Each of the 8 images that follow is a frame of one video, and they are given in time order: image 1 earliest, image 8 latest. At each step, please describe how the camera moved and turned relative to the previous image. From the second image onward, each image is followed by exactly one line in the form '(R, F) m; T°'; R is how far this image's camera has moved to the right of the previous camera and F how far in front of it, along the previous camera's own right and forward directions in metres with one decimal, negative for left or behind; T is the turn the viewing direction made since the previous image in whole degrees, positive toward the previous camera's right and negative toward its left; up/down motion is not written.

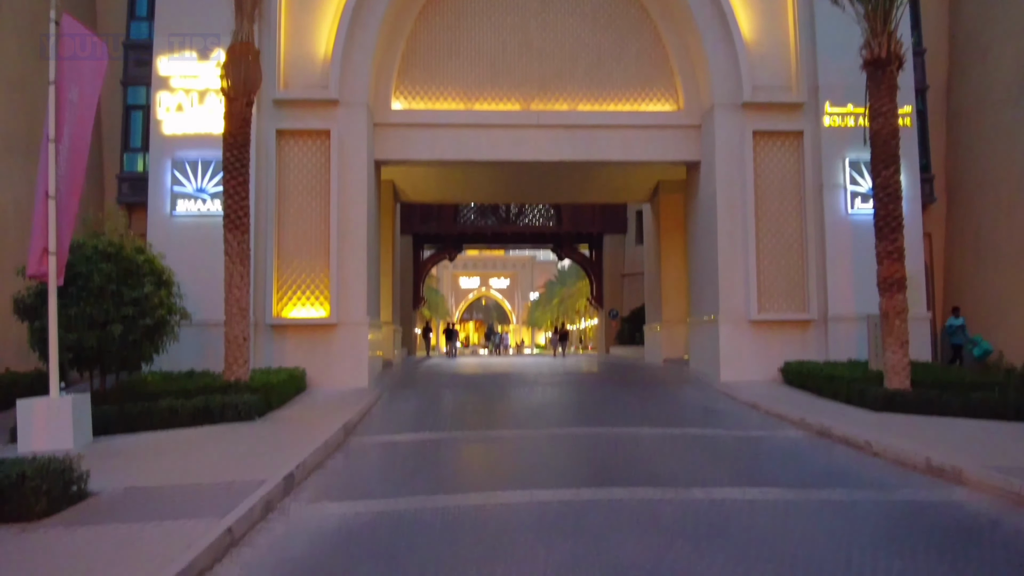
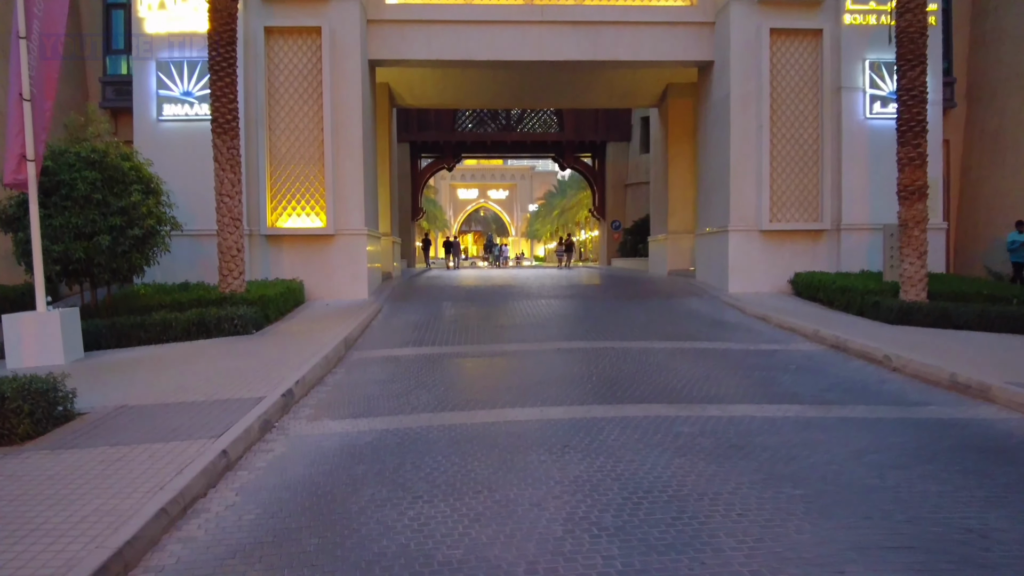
(-0.1, +0.5) m; 0°
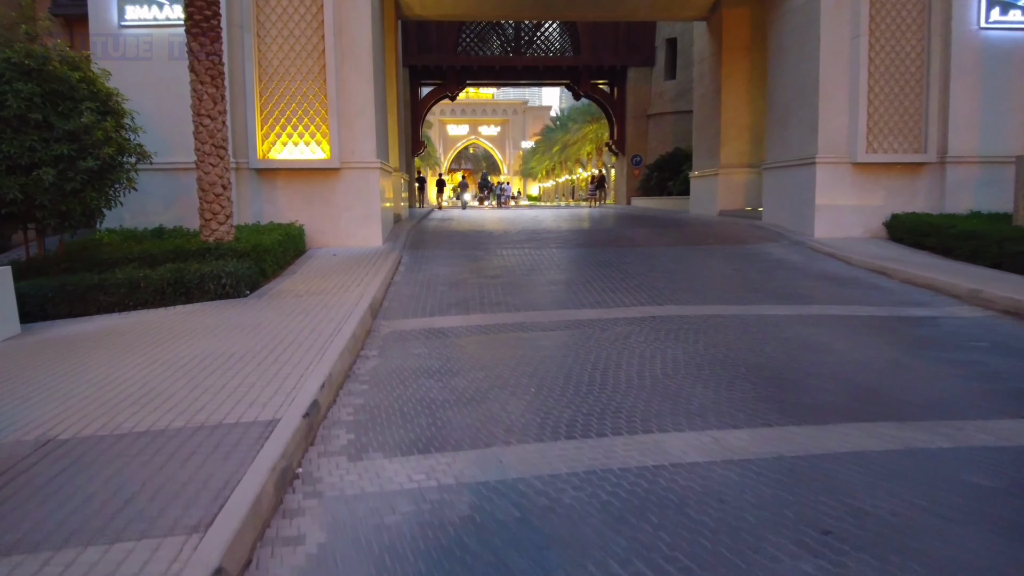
(-0.9, +2.5) m; +1°
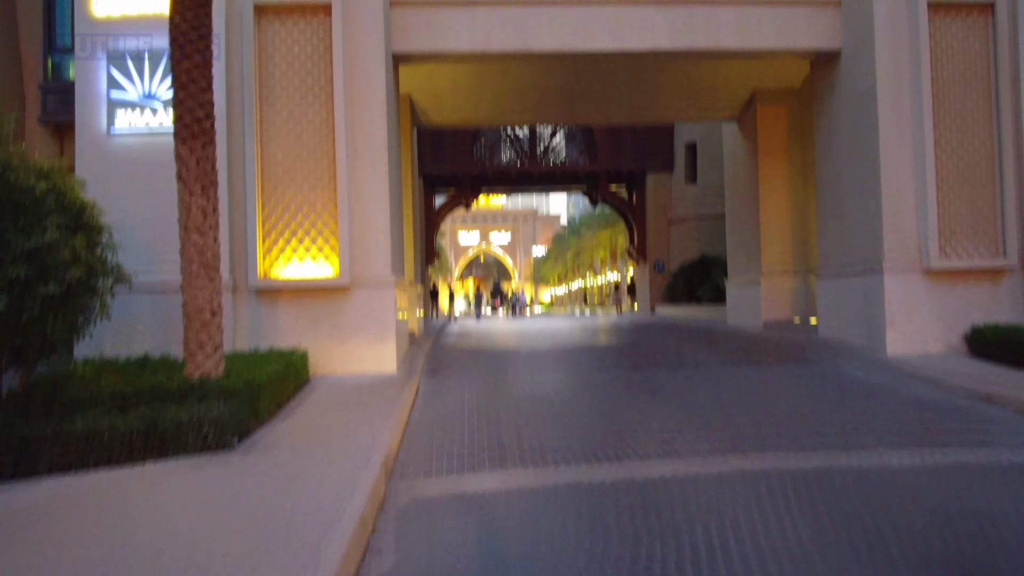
(-0.3, +1.4) m; -1°
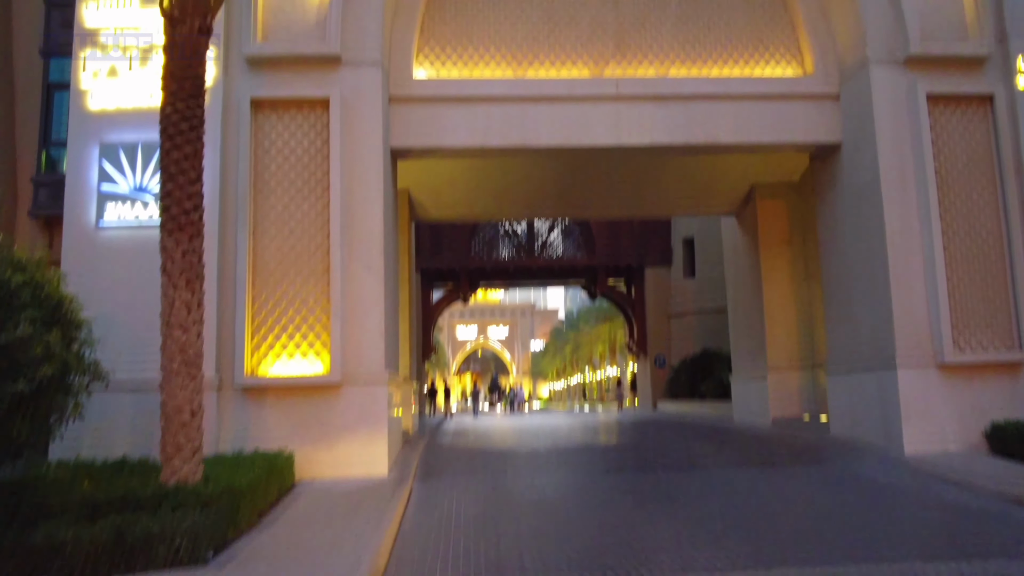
(0.0, +0.4) m; 0°
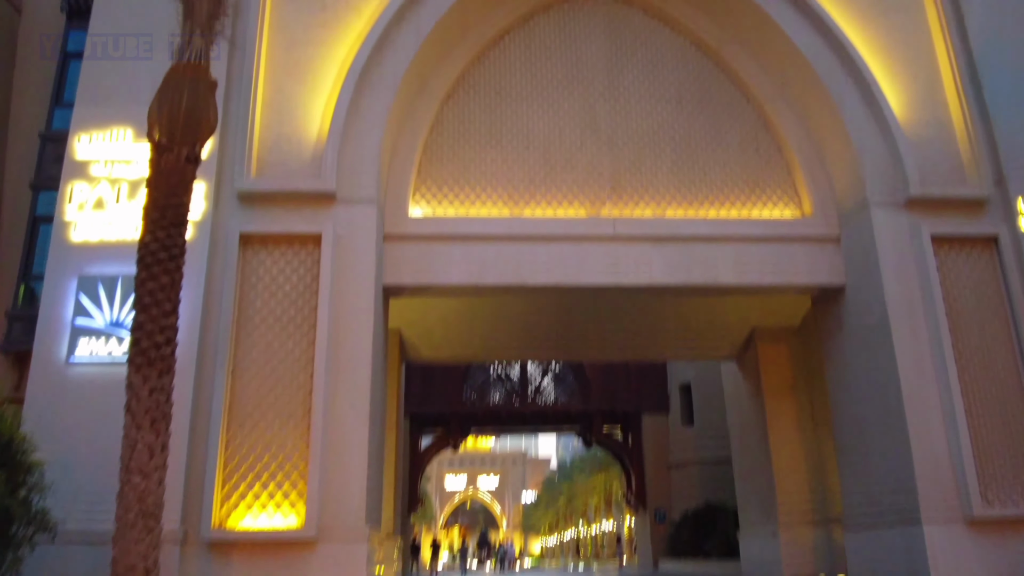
(0.0, +0.5) m; +1°
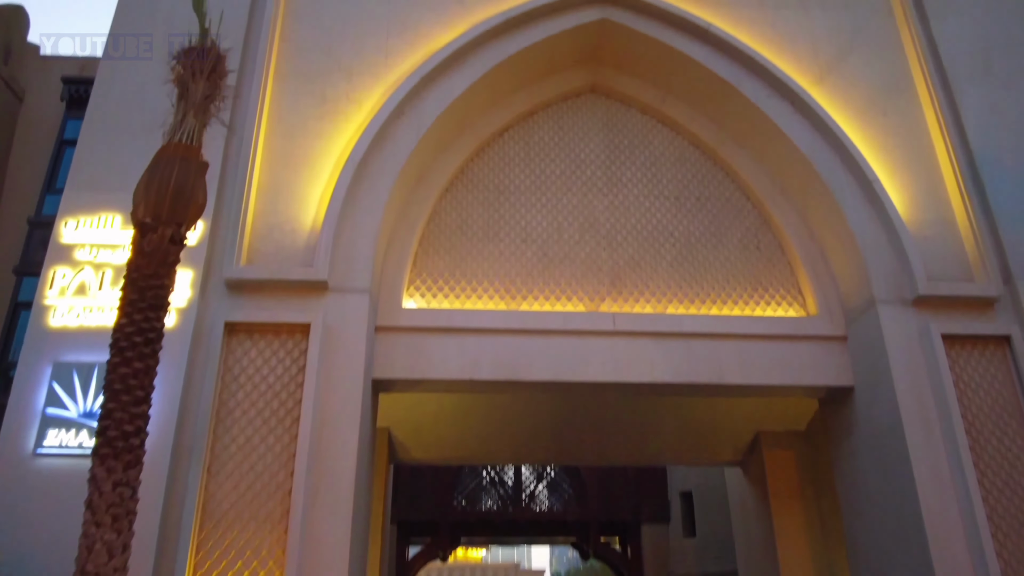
(0.0, +0.4) m; 0°
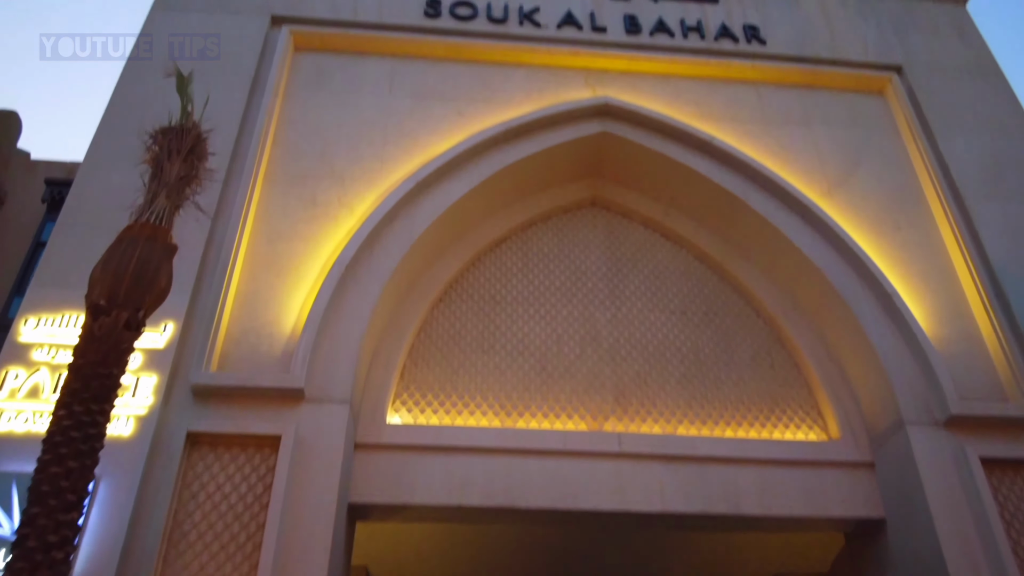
(0.0, +0.8) m; 0°
